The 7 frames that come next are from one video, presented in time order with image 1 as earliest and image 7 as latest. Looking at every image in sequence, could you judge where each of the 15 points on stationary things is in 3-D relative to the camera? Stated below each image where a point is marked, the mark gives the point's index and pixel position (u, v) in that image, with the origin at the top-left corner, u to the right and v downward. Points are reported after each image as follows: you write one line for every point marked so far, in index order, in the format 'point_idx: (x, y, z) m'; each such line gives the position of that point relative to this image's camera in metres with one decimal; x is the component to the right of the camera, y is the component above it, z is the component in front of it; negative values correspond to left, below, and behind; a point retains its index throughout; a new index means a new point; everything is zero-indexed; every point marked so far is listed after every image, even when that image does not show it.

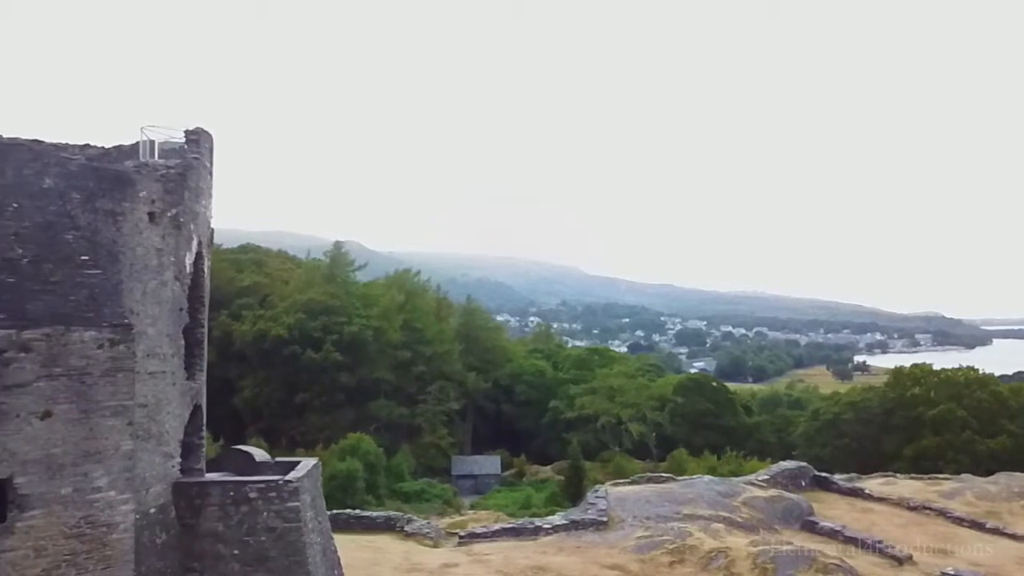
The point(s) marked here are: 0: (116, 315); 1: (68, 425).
0: (-4.0, -0.3, +8.0) m
1: (-4.2, -1.3, +7.7) m
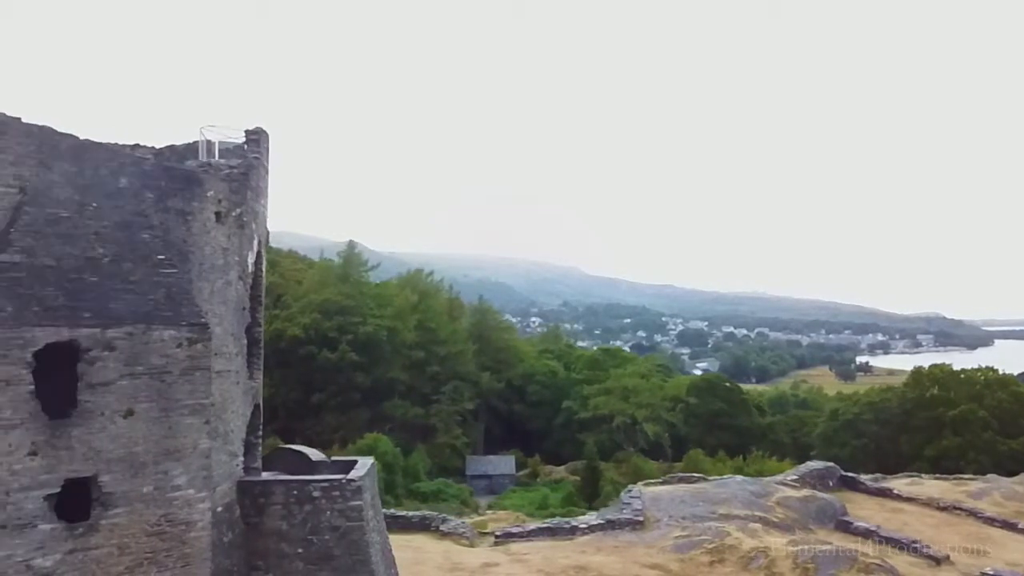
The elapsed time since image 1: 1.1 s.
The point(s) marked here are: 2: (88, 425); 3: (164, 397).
0: (-3.2, -0.3, +8.1) m
1: (-3.5, -1.3, +7.7) m
2: (-3.9, -1.3, +7.4) m
3: (-3.4, -1.1, +7.8) m
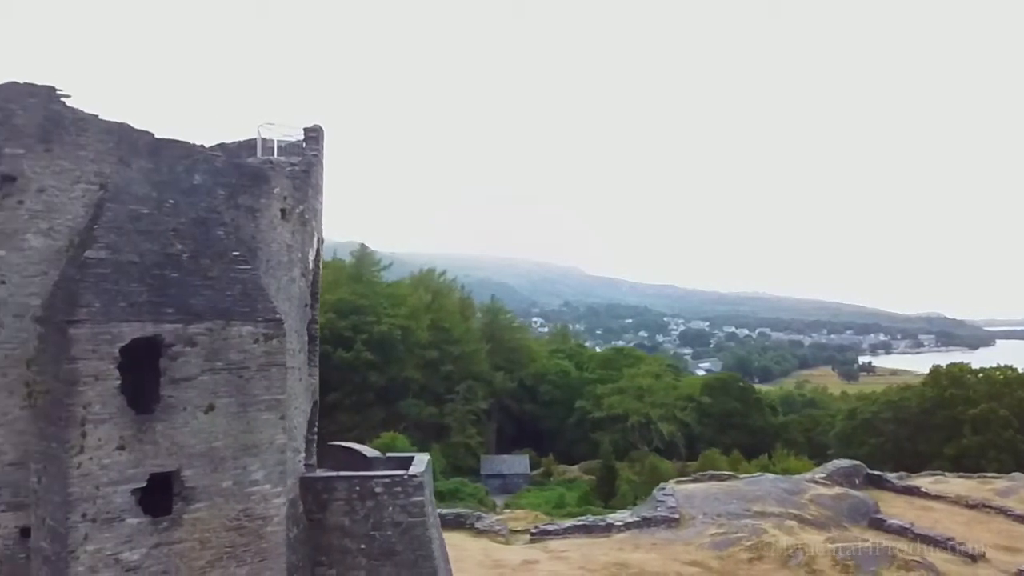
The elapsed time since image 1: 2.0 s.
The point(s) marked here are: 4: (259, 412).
0: (-2.5, -0.2, +8.1) m
1: (-2.7, -1.3, +7.8) m
2: (-3.1, -1.2, +7.4) m
3: (-2.6, -1.0, +7.9) m
4: (-2.5, -1.2, +8.0) m
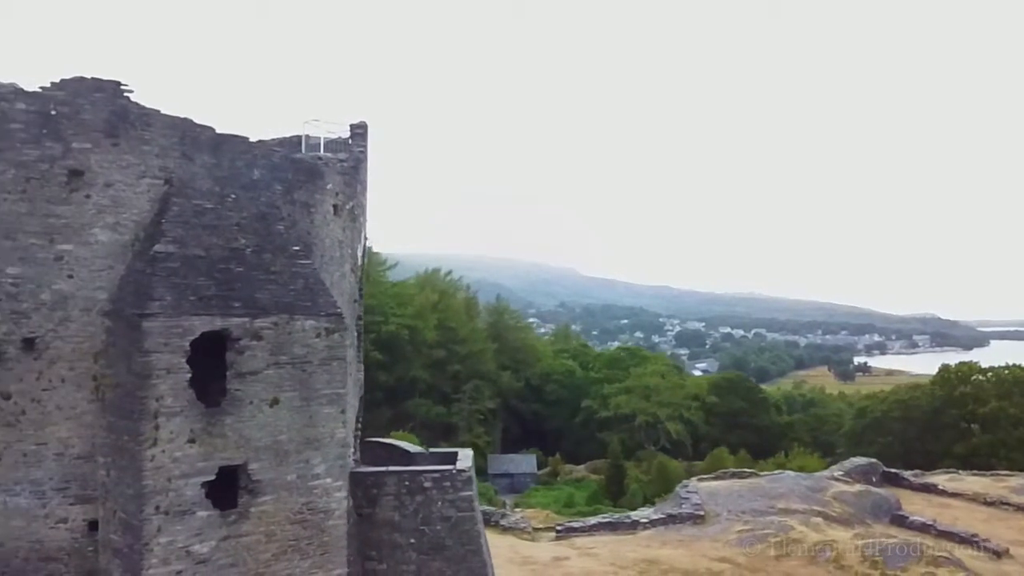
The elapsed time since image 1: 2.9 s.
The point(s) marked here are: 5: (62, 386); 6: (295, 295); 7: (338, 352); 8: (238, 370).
0: (-1.8, -0.2, +8.1) m
1: (-2.1, -1.2, +7.8) m
2: (-2.5, -1.2, +7.5) m
3: (-2.0, -1.0, +7.9) m
4: (-1.9, -1.2, +8.0) m
5: (-4.1, -0.9, +7.4) m
6: (-2.1, -0.1, +7.9) m
7: (-1.8, -0.6, +8.2) m
8: (-2.5, -0.8, +7.5) m
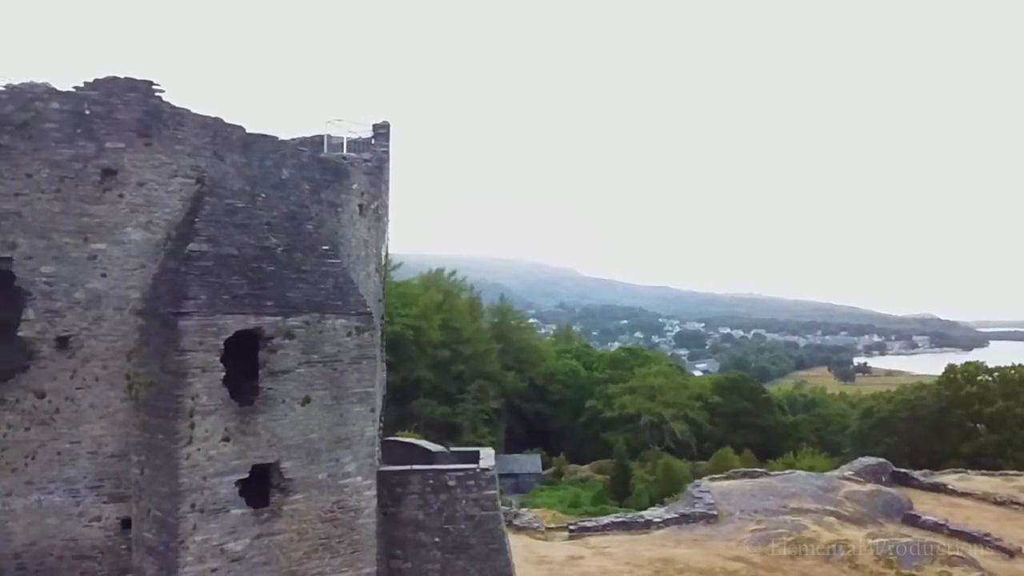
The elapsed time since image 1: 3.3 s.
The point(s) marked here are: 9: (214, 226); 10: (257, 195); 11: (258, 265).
0: (-1.6, -0.2, +8.2) m
1: (-1.8, -1.2, +7.8) m
2: (-2.2, -1.1, +7.5) m
3: (-1.7, -1.0, +7.9) m
4: (-1.6, -1.2, +8.0) m
5: (-3.8, -0.9, +7.4) m
6: (-1.8, -0.1, +7.9) m
7: (-1.5, -0.6, +8.2) m
8: (-2.2, -0.7, +7.5) m
9: (-2.8, +0.6, +7.6) m
10: (-2.5, +0.9, +8.0) m
11: (-2.4, +0.2, +7.6) m
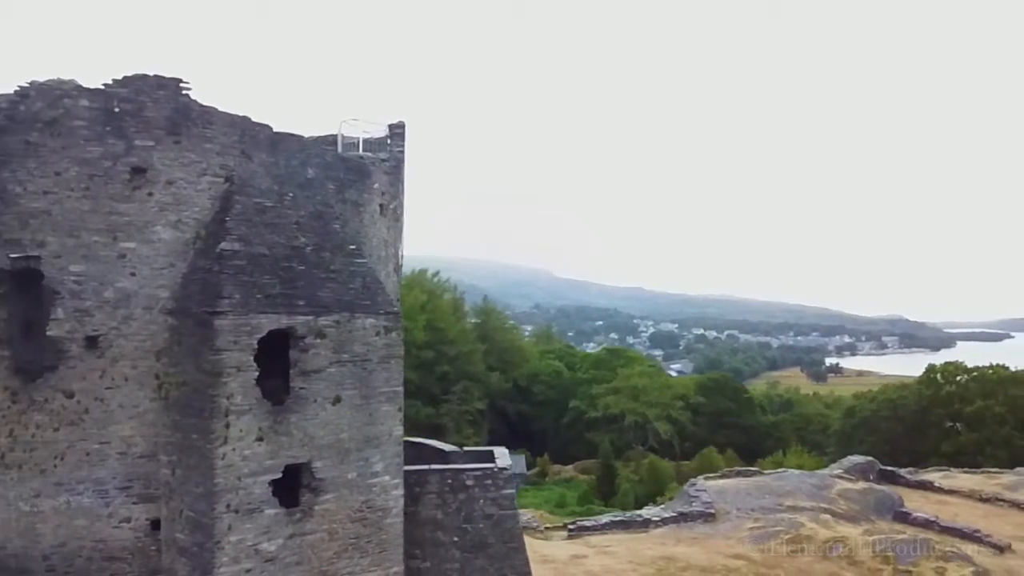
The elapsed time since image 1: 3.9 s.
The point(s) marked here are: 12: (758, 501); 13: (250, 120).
0: (-1.3, -0.2, +8.2) m
1: (-1.5, -1.2, +7.8) m
2: (-1.9, -1.1, +7.5) m
3: (-1.4, -0.9, +7.9) m
4: (-1.3, -1.2, +8.0) m
5: (-3.5, -0.9, +7.4) m
6: (-1.5, -0.1, +7.9) m
7: (-1.2, -0.6, +8.2) m
8: (-1.9, -0.7, +7.5) m
9: (-2.5, +0.6, +7.5) m
10: (-2.3, +0.9, +8.0) m
11: (-2.1, +0.2, +7.6) m
12: (+5.5, -4.8, +18.0) m
13: (-2.6, +1.7, +8.0) m
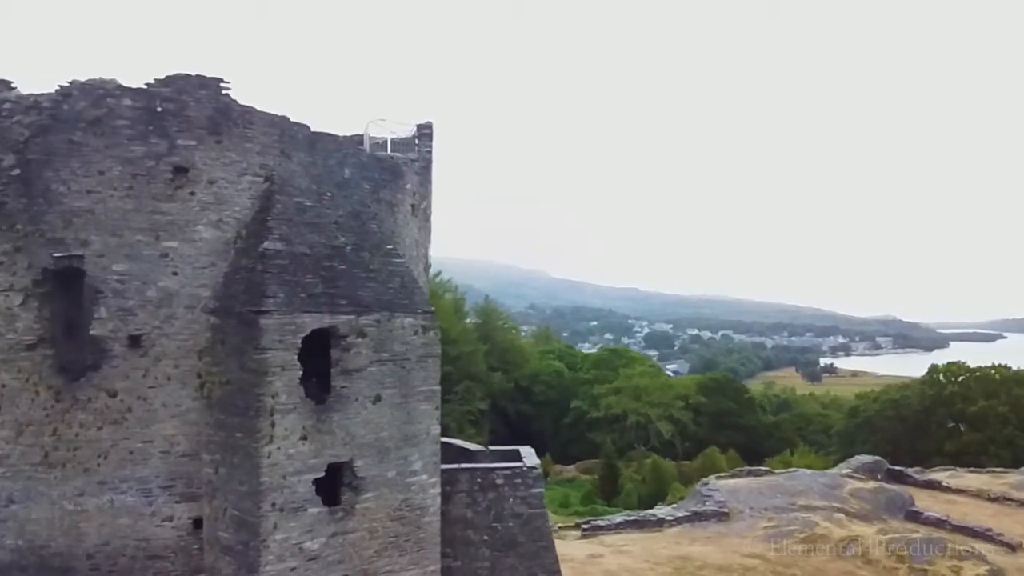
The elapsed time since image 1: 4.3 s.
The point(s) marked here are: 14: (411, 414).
0: (-0.9, -0.2, +8.2) m
1: (-1.2, -1.2, +7.8) m
2: (-1.5, -1.1, +7.5) m
3: (-1.1, -0.9, +7.9) m
4: (-0.9, -1.2, +8.1) m
5: (-3.2, -0.9, +7.4) m
6: (-1.2, 0.0, +7.9) m
7: (-0.8, -0.6, +8.2) m
8: (-1.6, -0.7, +7.5) m
9: (-2.1, +0.6, +7.6) m
10: (-1.9, +0.9, +8.0) m
11: (-1.7, +0.2, +7.6) m
12: (+5.8, -4.8, +18.1) m
13: (-2.2, +1.7, +8.0) m
14: (-1.0, -1.2, +8.0) m
